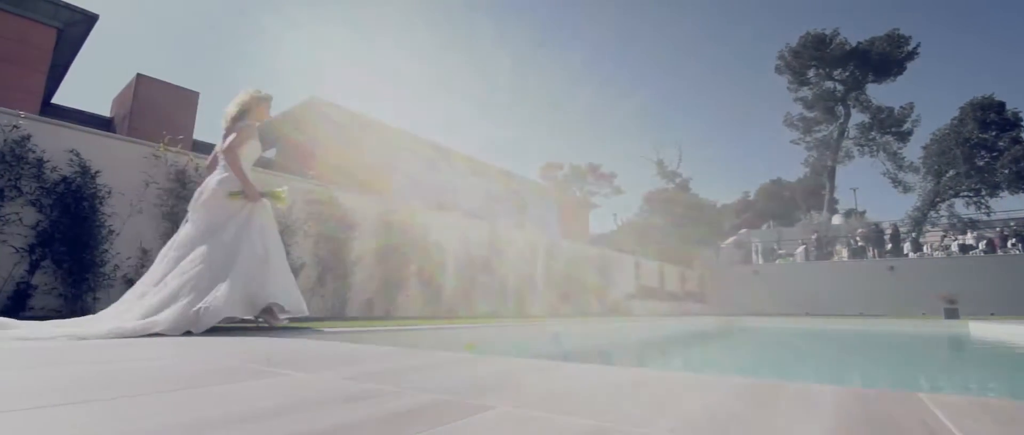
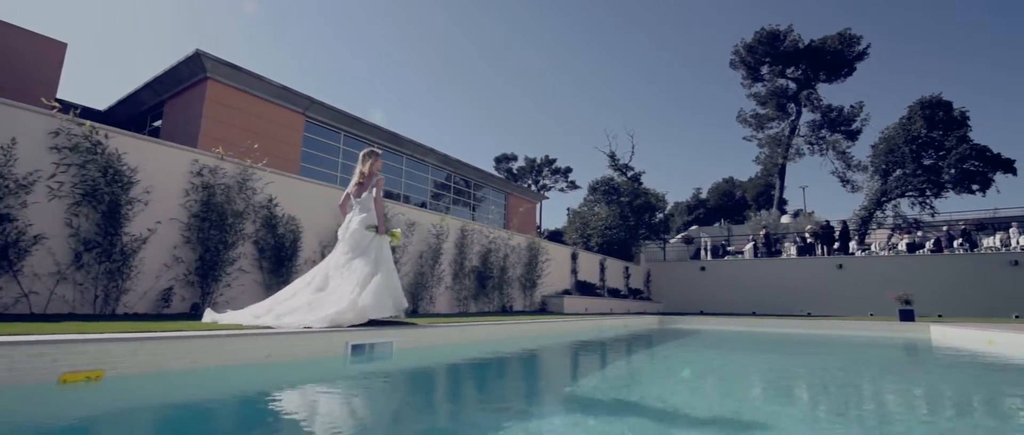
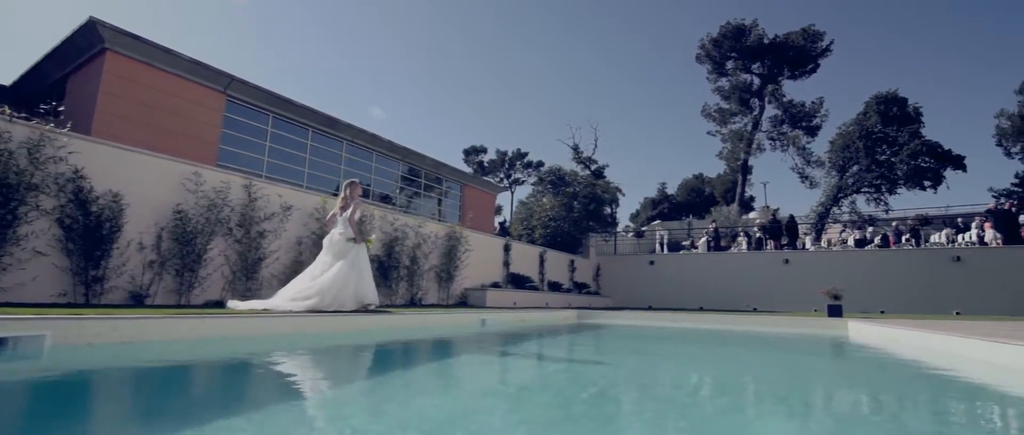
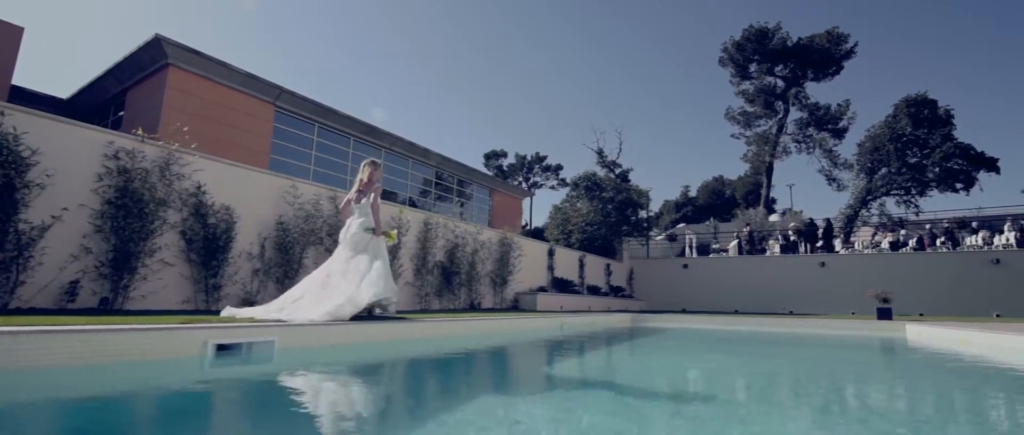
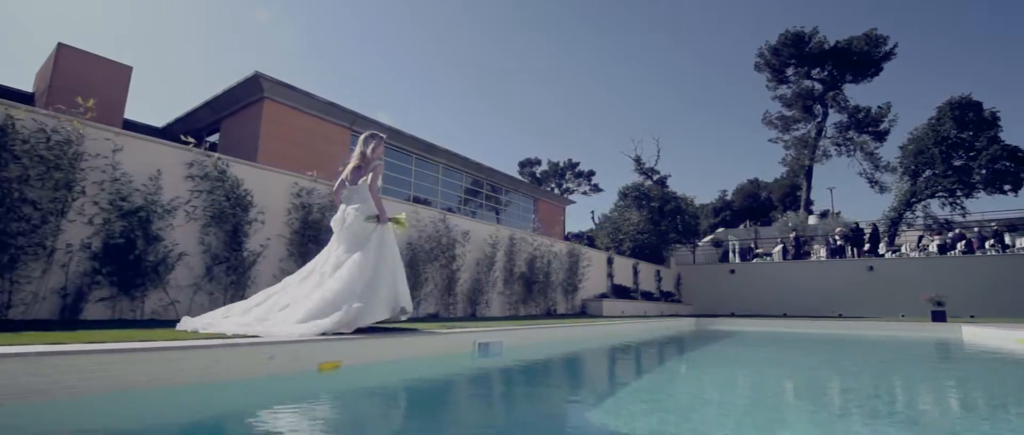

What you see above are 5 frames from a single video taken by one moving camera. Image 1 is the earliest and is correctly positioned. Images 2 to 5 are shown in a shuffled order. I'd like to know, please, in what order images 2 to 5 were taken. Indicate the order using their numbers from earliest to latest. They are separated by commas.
5, 2, 4, 3
